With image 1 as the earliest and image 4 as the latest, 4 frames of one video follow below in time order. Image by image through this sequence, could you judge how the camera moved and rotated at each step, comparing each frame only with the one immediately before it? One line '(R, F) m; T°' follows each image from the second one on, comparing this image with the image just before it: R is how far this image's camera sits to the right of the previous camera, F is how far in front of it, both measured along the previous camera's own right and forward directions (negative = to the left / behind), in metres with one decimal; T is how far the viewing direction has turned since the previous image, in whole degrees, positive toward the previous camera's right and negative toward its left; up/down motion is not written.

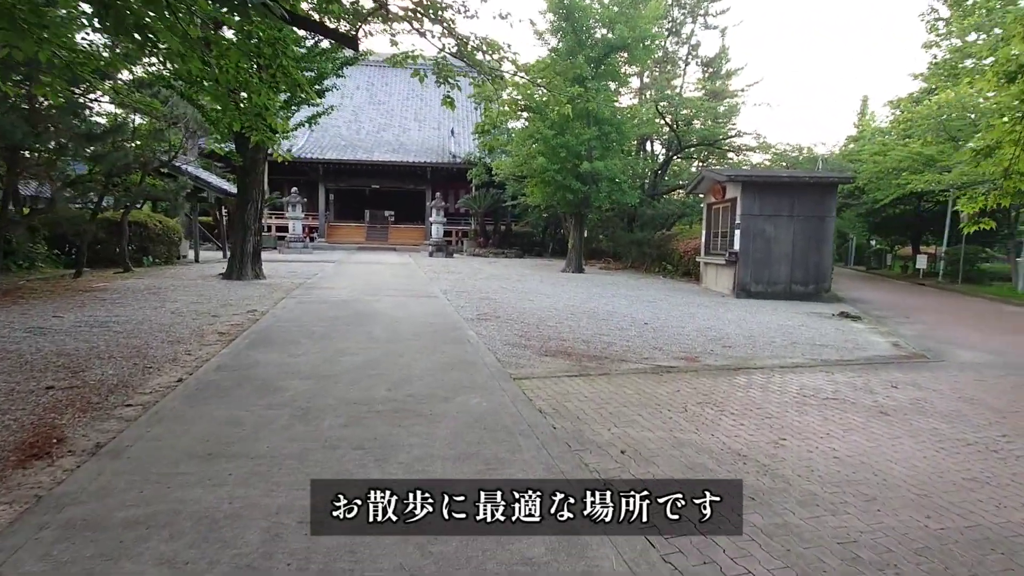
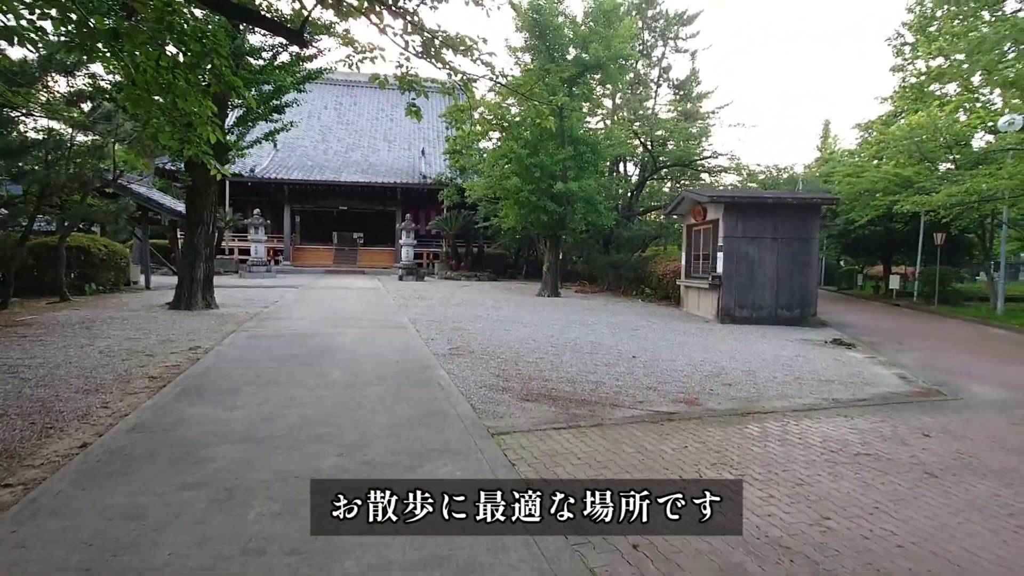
(0.0, +0.6) m; +3°
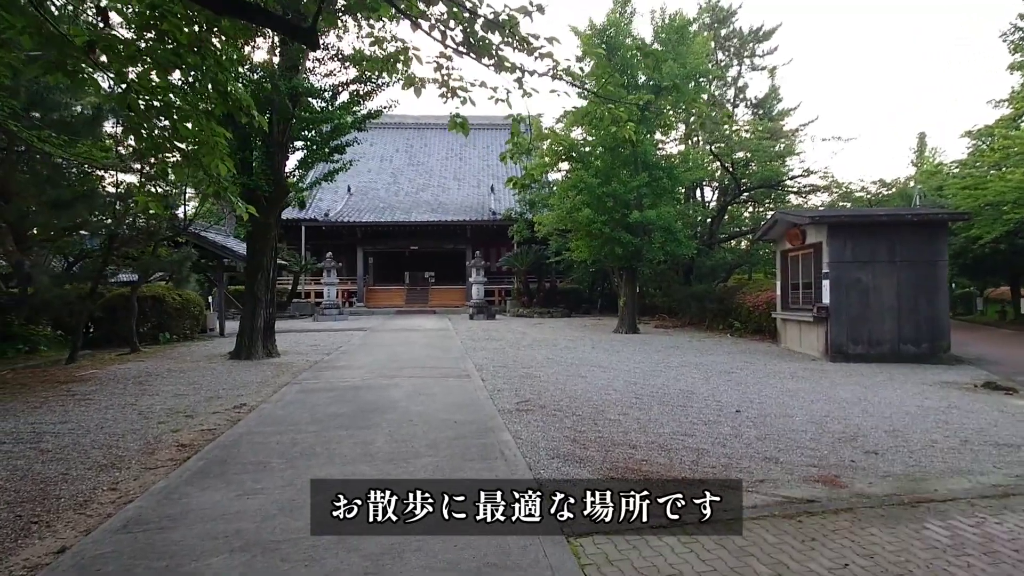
(0.0, +0.9) m; -7°
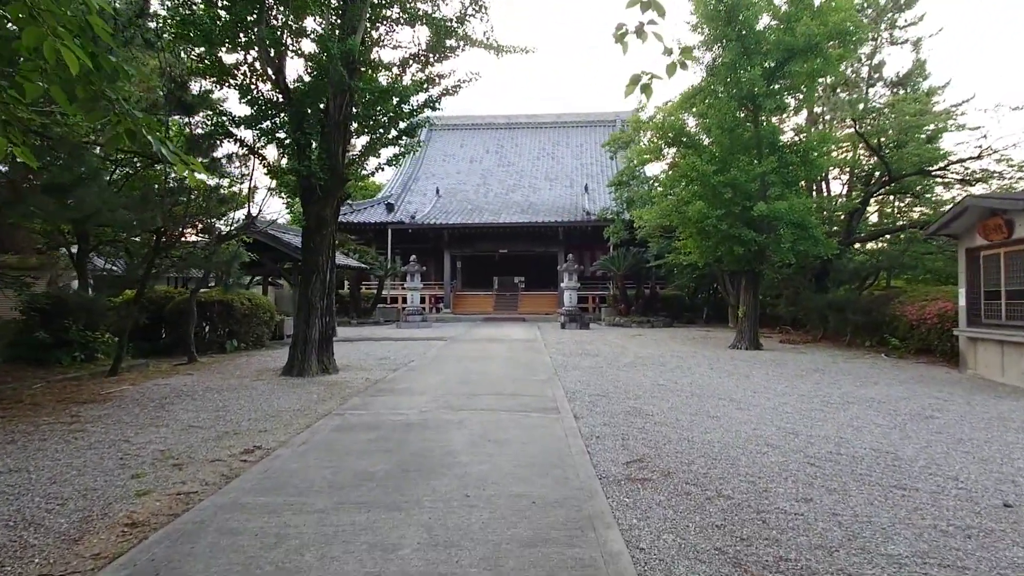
(-0.1, +1.8) m; -9°
